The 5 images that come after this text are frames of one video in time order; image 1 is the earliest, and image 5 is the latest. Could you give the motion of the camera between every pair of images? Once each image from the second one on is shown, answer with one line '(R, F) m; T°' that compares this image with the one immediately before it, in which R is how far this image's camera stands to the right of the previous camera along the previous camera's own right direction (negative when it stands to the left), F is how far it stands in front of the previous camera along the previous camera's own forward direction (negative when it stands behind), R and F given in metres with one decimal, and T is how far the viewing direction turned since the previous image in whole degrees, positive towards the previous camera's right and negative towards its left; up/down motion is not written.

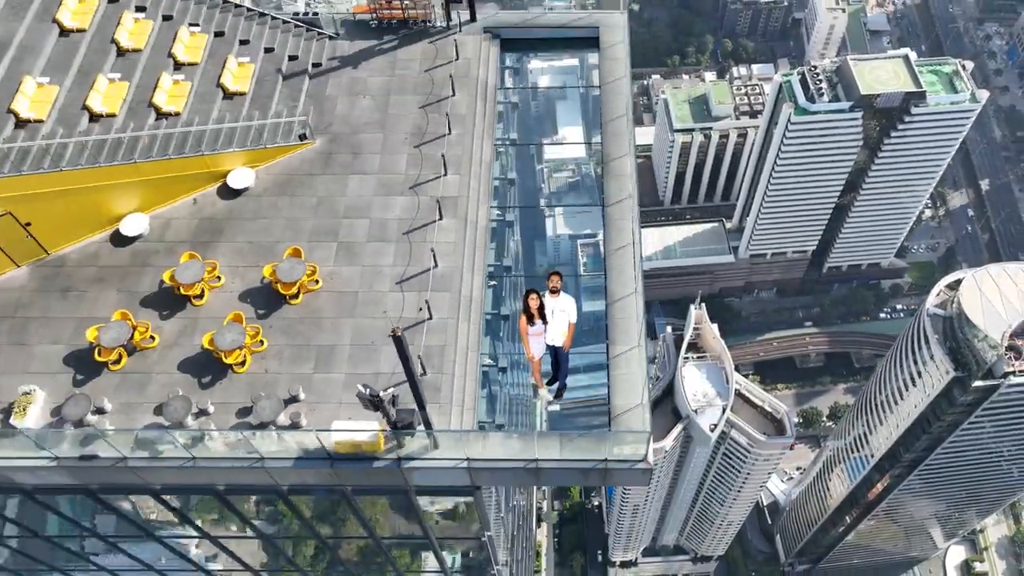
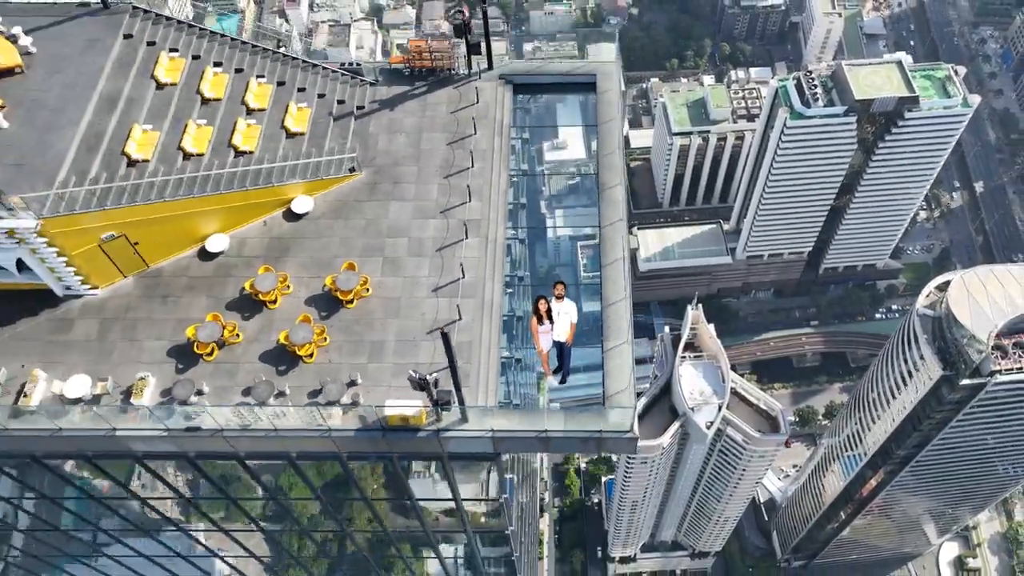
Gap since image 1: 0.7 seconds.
(-0.2, -2.3) m; 0°
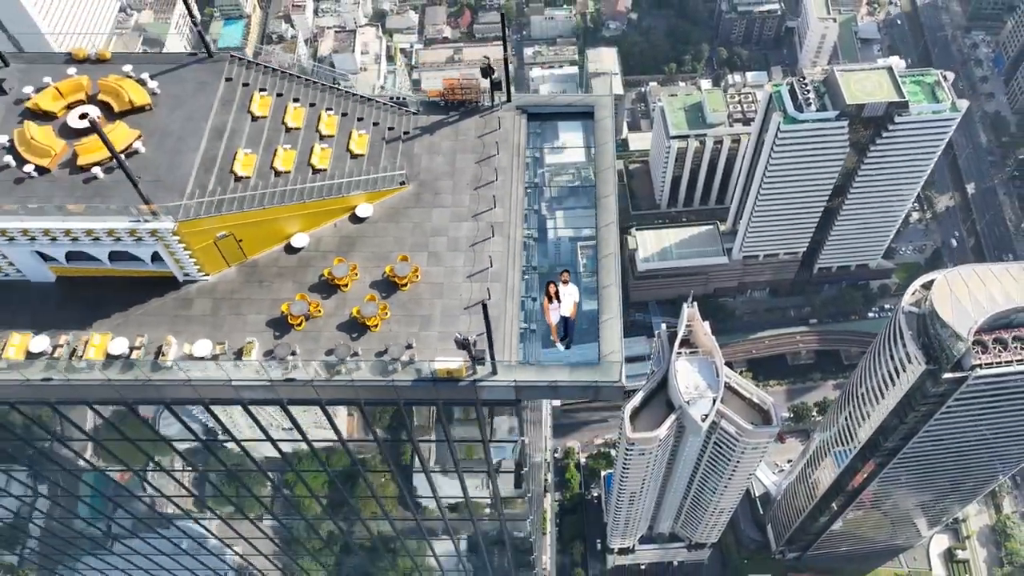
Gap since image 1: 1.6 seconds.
(-0.4, -3.6) m; 0°
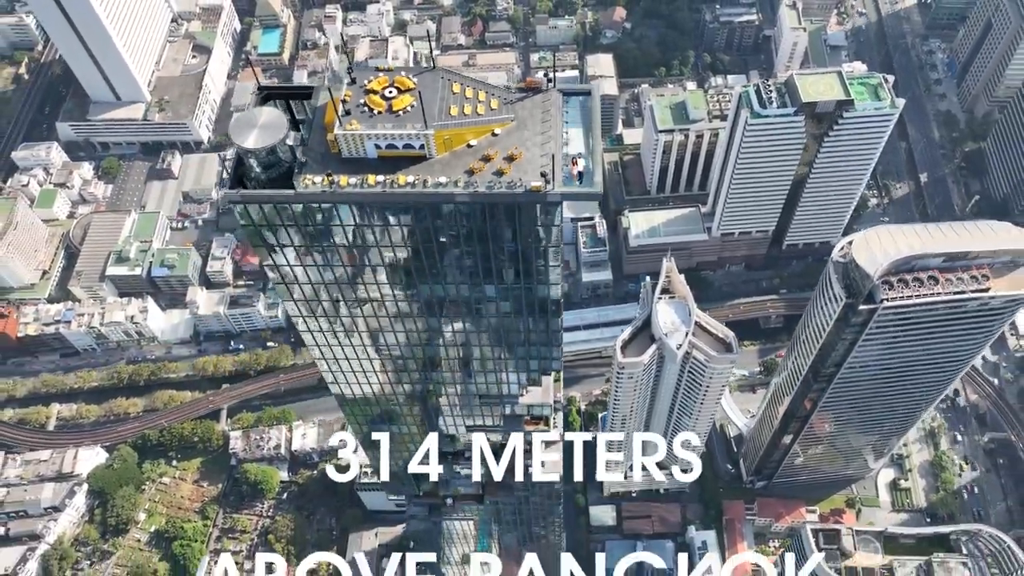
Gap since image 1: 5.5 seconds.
(-2.5, -23.7) m; 0°
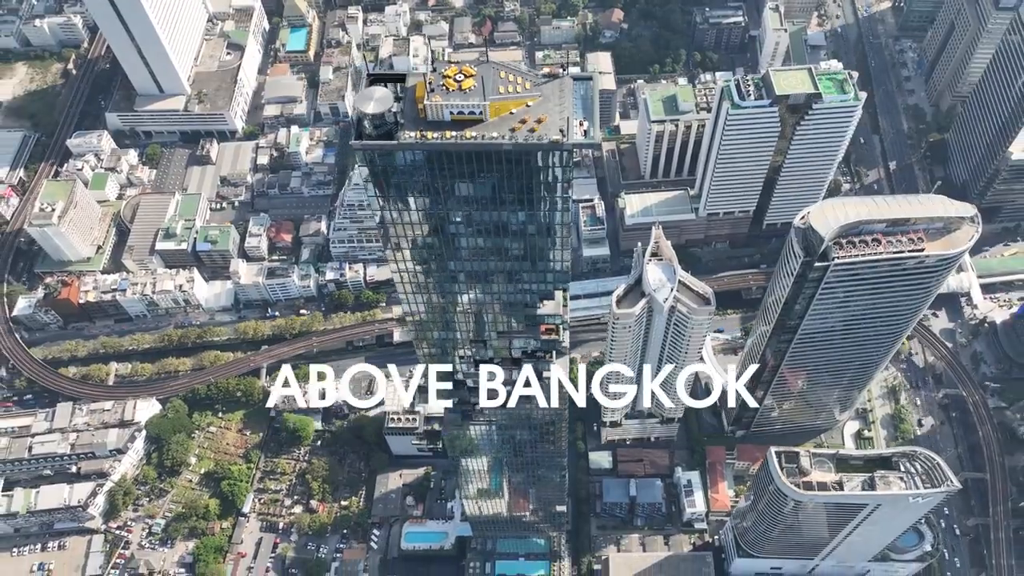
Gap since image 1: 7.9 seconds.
(-2.3, -20.0) m; 0°
